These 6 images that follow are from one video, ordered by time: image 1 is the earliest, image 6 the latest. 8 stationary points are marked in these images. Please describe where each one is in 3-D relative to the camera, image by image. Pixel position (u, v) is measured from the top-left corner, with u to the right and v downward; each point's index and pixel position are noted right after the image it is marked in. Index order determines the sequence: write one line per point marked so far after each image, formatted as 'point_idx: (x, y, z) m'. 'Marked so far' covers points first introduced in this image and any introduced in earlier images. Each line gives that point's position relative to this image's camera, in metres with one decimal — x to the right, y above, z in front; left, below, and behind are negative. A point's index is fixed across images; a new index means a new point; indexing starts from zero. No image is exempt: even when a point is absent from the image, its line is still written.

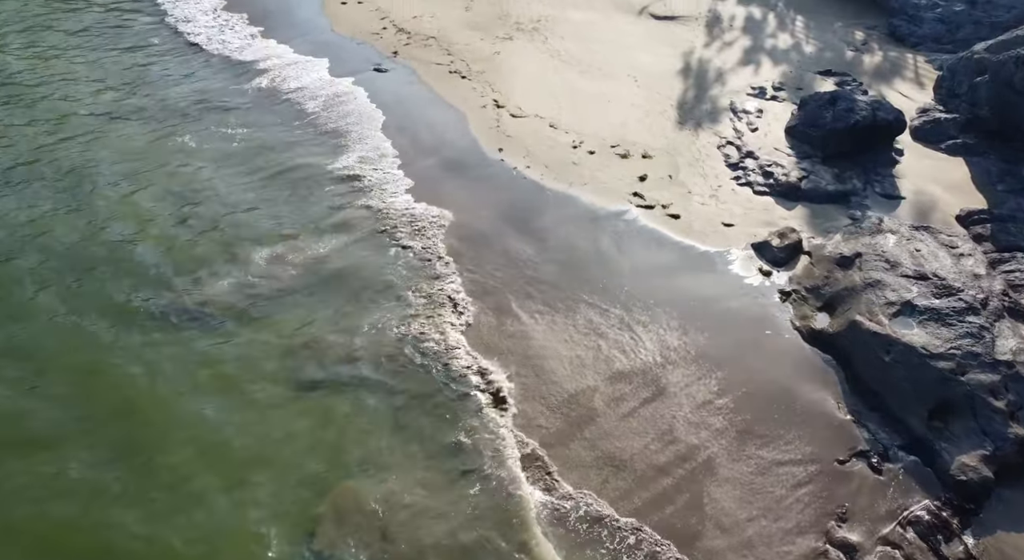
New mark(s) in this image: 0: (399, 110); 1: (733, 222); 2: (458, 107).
0: (-2.5, +3.9, +20.0) m
1: (+3.8, +1.0, +14.5) m
2: (-1.2, +3.9, +19.8) m
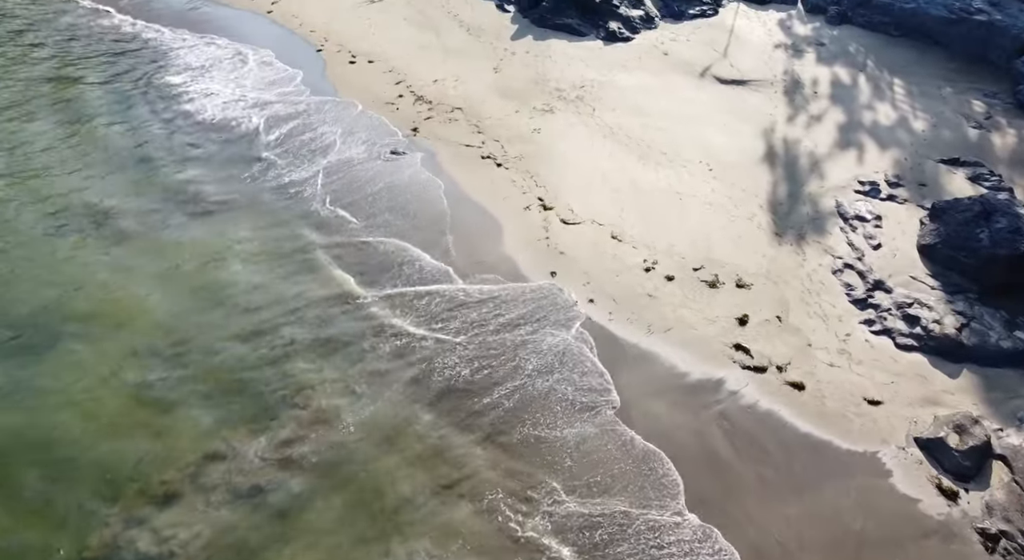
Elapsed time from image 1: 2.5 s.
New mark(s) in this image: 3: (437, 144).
0: (-1.6, +1.3, +16.4) m
1: (+4.7, -1.5, +10.8) m
2: (-0.3, +1.3, +16.2) m
3: (-1.7, +3.0, +18.8) m
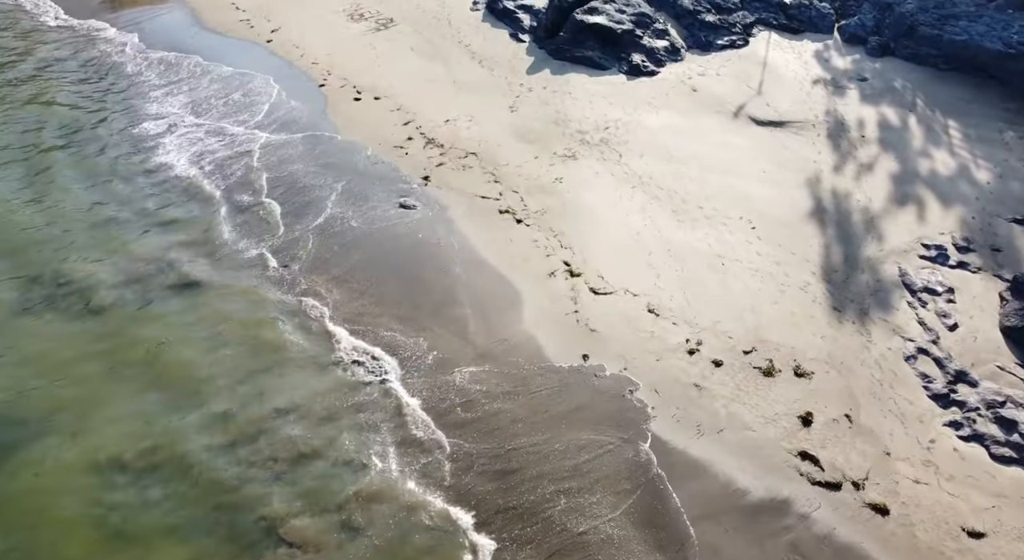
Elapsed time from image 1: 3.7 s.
0: (-1.2, 0.0, +14.8) m
1: (+5.1, -2.7, +9.2) m
2: (+0.1, 0.0, +14.6) m
3: (-1.3, +1.7, +17.3) m
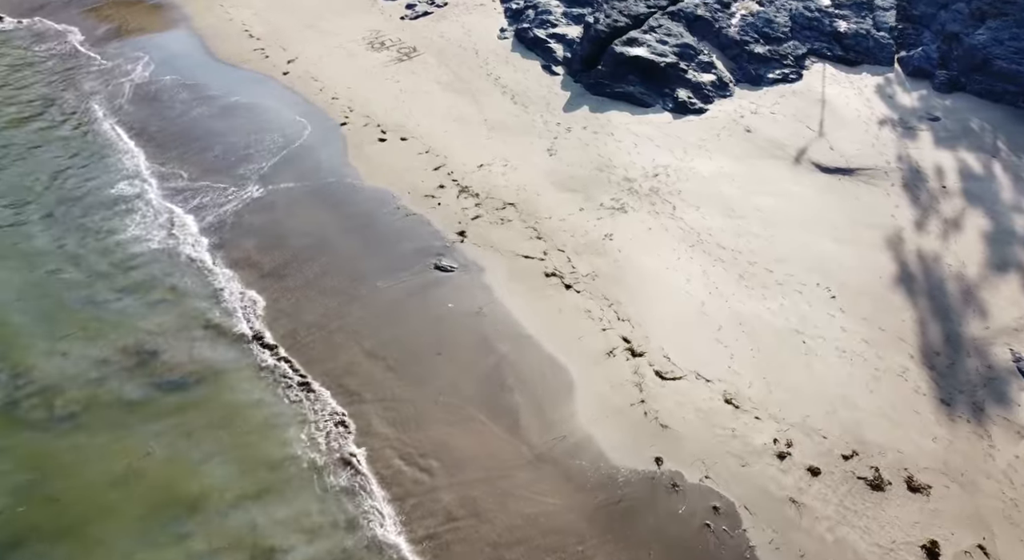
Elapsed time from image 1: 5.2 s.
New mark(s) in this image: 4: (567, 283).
0: (-0.4, -1.2, +13.3) m
1: (+5.8, -3.8, +7.6) m
2: (+0.9, -1.2, +13.0) m
3: (-0.4, +0.5, +15.7) m
4: (+1.0, 0.0, +14.8) m
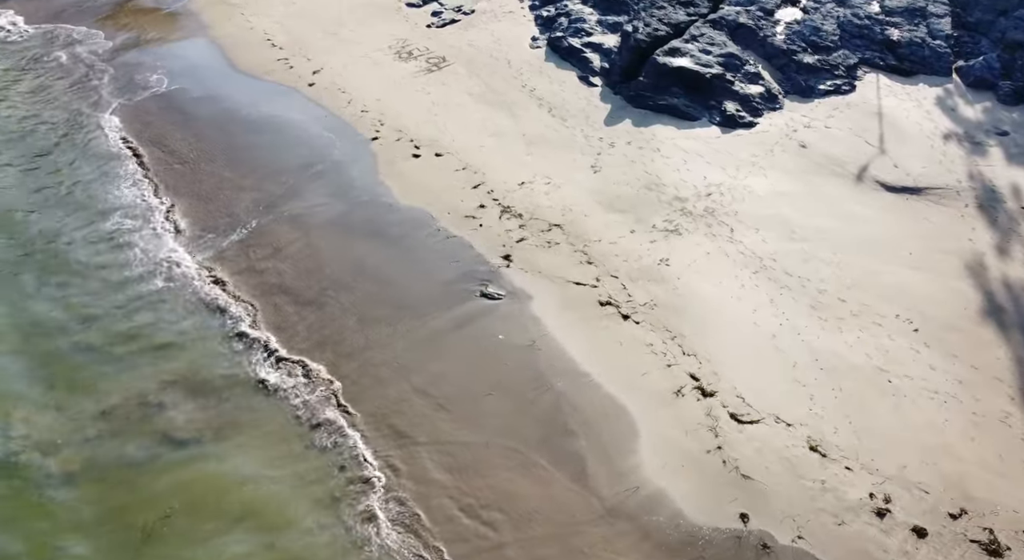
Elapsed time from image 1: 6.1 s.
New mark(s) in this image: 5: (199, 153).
0: (+0.5, -1.7, +12.4) m
1: (+6.7, -4.3, +6.6) m
2: (+1.8, -1.7, +12.1) m
3: (+0.5, 0.0, +14.8) m
4: (+1.8, -0.5, +13.9) m
5: (-7.2, +2.8, +19.5) m
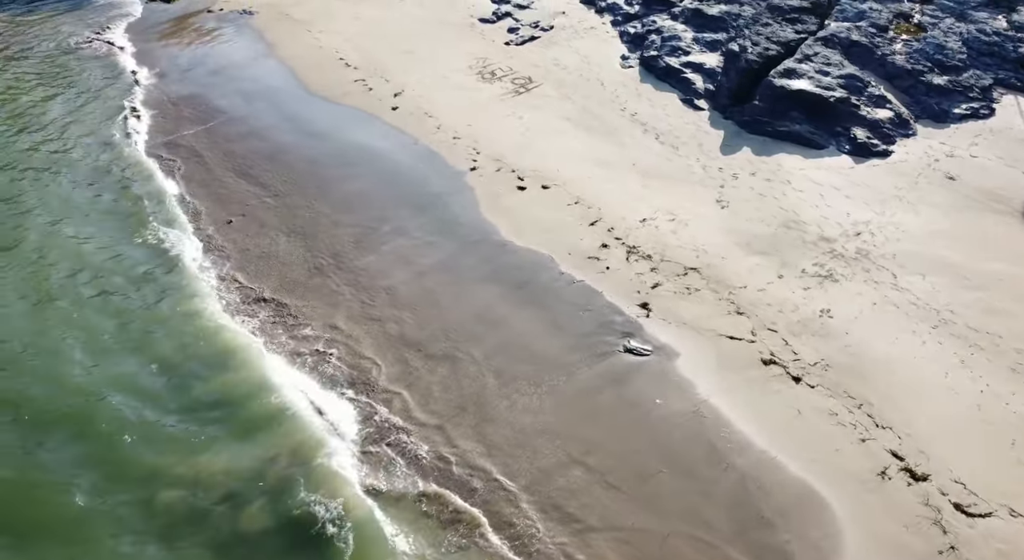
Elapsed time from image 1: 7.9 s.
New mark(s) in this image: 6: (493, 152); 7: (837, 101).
0: (+2.7, -2.6, +10.9) m
1: (+8.9, -5.1, +5.0) m
2: (+4.1, -2.5, +10.6) m
3: (+2.8, -0.9, +13.4) m
4: (+4.1, -1.4, +12.4) m
5: (-4.8, +1.9, +18.1) m
6: (-0.4, +2.9, +19.3) m
7: (+7.0, +3.9, +18.3) m
